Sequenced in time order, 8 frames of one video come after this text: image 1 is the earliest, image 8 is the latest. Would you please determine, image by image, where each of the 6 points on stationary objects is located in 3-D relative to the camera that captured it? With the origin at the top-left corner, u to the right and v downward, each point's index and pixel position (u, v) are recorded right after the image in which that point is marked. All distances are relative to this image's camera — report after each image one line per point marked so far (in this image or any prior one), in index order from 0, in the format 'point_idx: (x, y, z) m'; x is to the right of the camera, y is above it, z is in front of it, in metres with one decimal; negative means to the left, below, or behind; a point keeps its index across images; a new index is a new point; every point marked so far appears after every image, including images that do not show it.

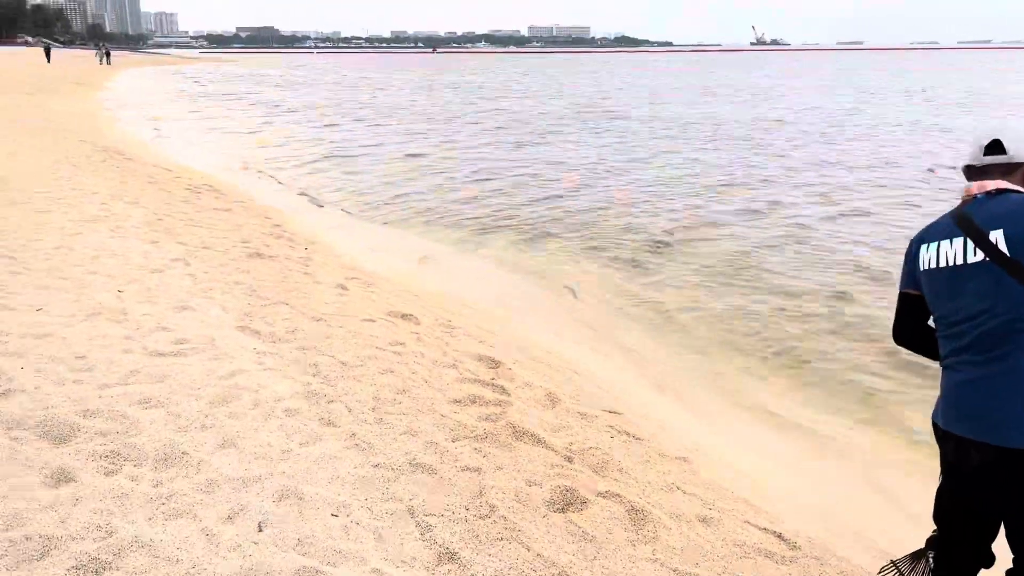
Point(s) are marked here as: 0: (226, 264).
0: (-2.7, +0.2, +6.8) m
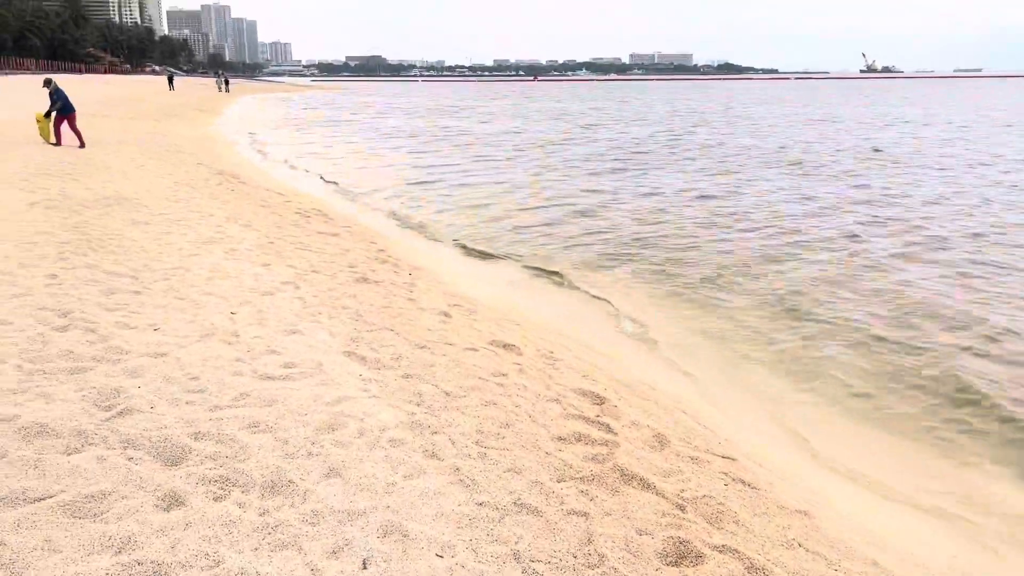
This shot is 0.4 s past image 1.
0: (-1.7, 0.0, +6.8) m
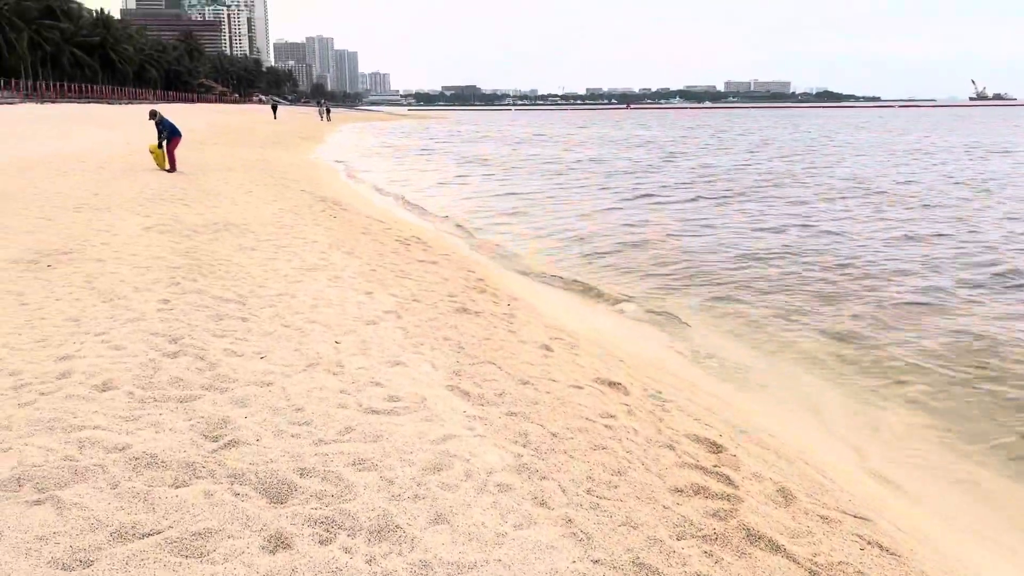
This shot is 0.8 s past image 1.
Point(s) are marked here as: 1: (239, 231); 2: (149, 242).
0: (-0.7, -0.3, +6.6) m
1: (-3.8, +0.8, +9.9) m
2: (-4.3, +0.5, +8.4) m
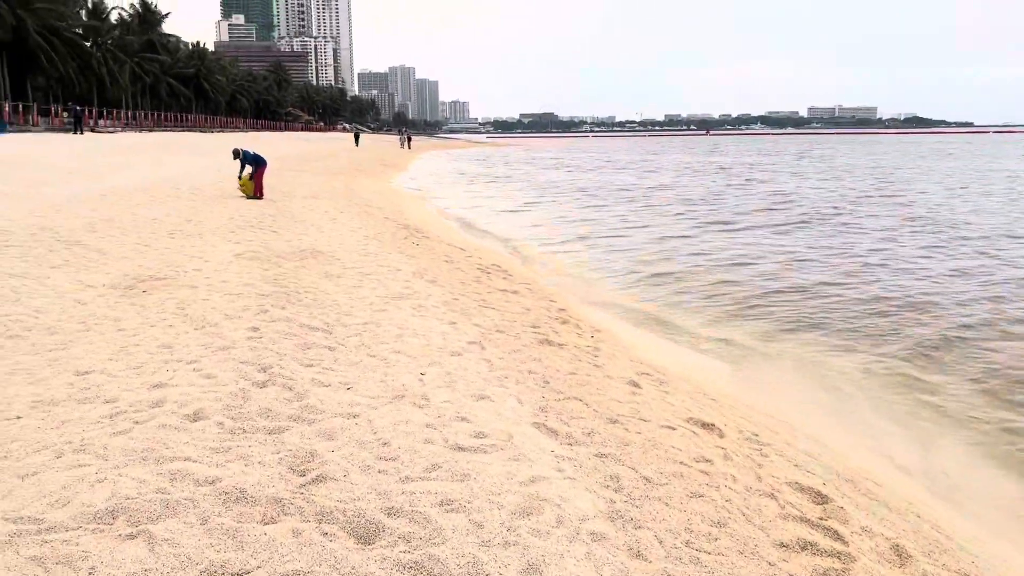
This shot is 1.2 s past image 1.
0: (+0.1, -0.6, +6.5) m
1: (-2.7, +0.4, +10.1) m
2: (-3.3, +0.2, +8.6) m
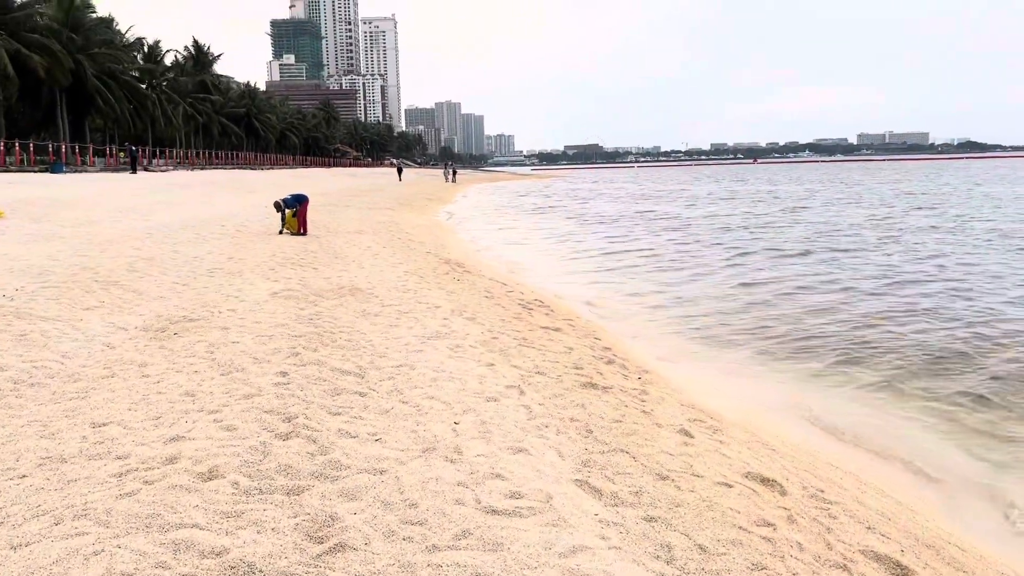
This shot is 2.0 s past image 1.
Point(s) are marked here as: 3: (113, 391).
0: (+0.4, -0.9, +6.1) m
1: (-2.1, -0.1, +9.9) m
2: (-2.8, -0.2, +8.5) m
3: (-3.0, -0.7, +5.3) m
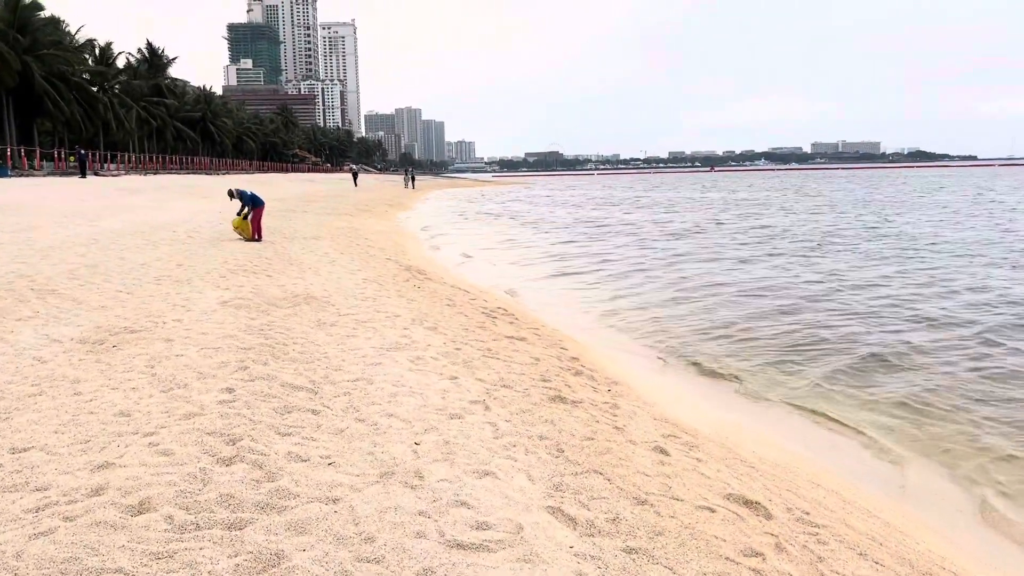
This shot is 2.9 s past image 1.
0: (+0.1, -1.0, +5.7) m
1: (-2.6, -0.2, +9.4) m
2: (-3.2, -0.3, +8.0) m
3: (-3.2, -0.8, +4.8) m
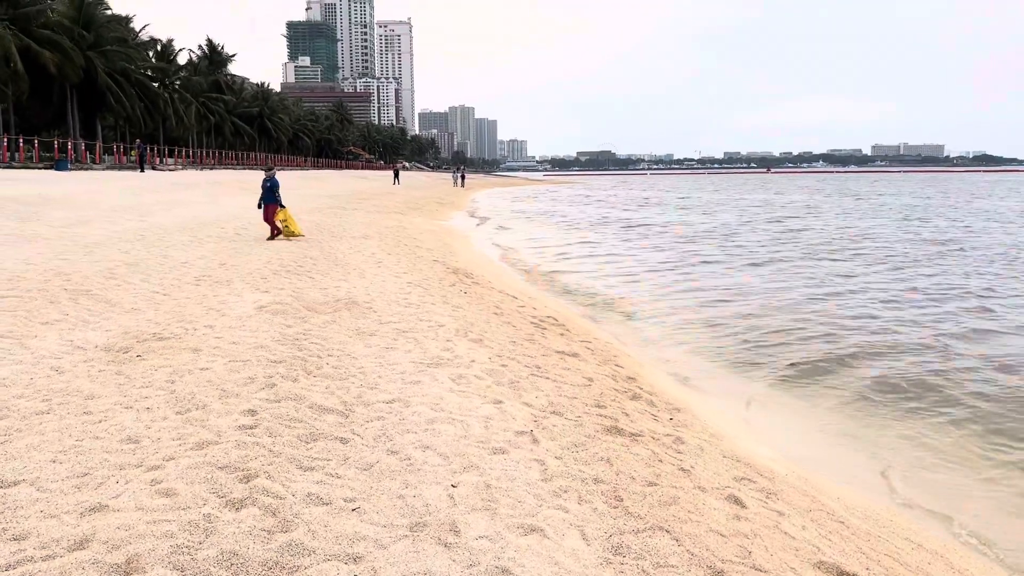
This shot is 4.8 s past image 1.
0: (+0.5, -1.1, +5.1) m
1: (-1.9, -0.3, +9.0) m
2: (-2.7, -0.4, +7.5) m
3: (-2.9, -0.9, +4.4) m
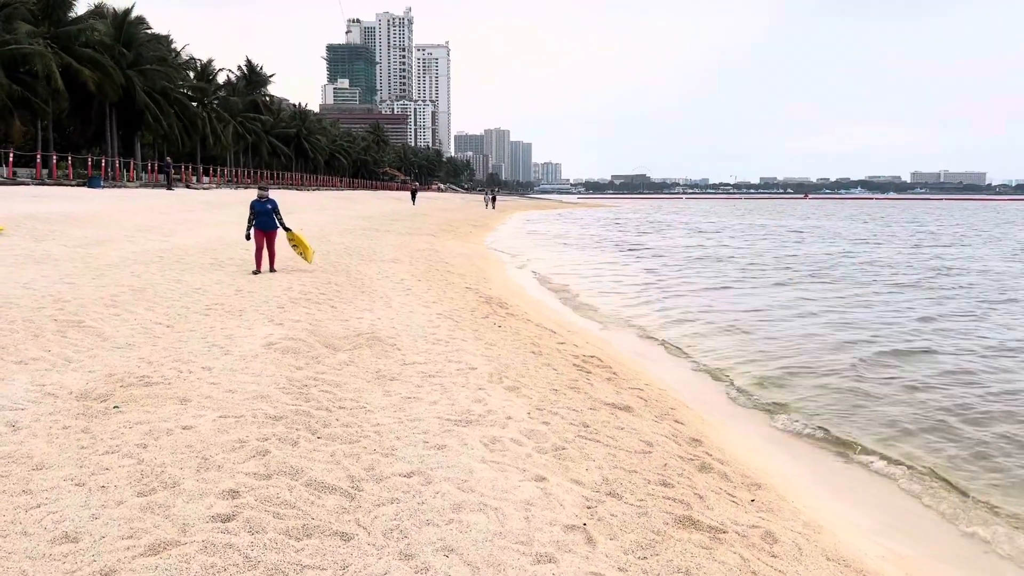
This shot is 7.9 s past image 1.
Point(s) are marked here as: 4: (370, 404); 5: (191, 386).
0: (+0.8, -1.4, +4.0) m
1: (-1.5, -0.7, +8.0) m
2: (-2.3, -0.7, +6.6) m
3: (-2.7, -1.1, +3.4) m
4: (-1.2, -1.0, +5.9) m
5: (-2.6, -0.8, +5.8) m
